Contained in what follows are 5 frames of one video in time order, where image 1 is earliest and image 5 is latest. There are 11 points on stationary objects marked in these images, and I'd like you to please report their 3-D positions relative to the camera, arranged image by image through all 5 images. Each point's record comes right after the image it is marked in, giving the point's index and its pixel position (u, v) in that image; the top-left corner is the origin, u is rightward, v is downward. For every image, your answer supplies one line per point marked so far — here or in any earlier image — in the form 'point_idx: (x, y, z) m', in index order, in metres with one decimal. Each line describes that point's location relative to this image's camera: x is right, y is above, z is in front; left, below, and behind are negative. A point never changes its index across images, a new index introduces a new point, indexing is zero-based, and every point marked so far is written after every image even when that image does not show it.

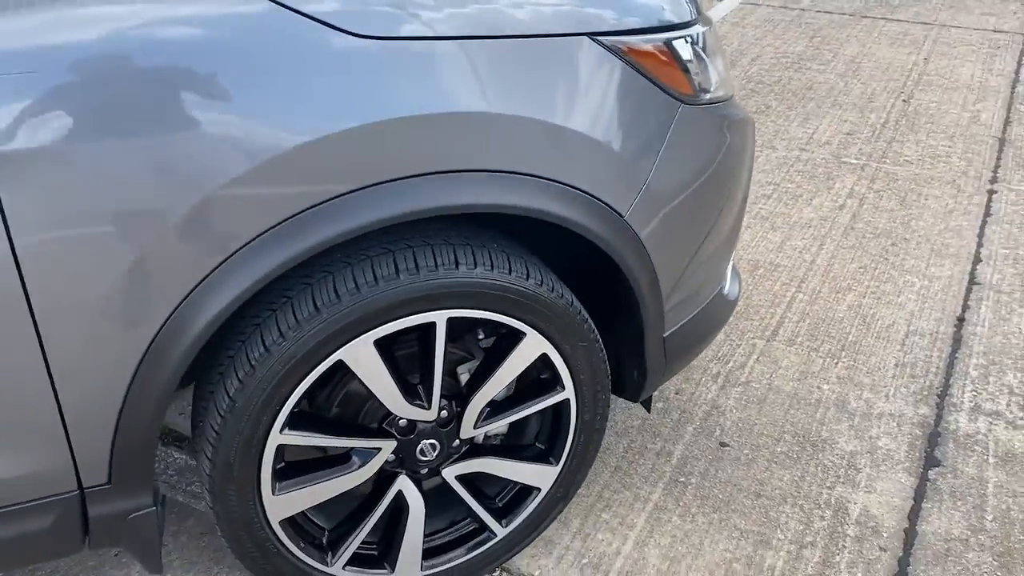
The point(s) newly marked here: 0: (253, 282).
0: (-0.4, 0.0, +1.4) m
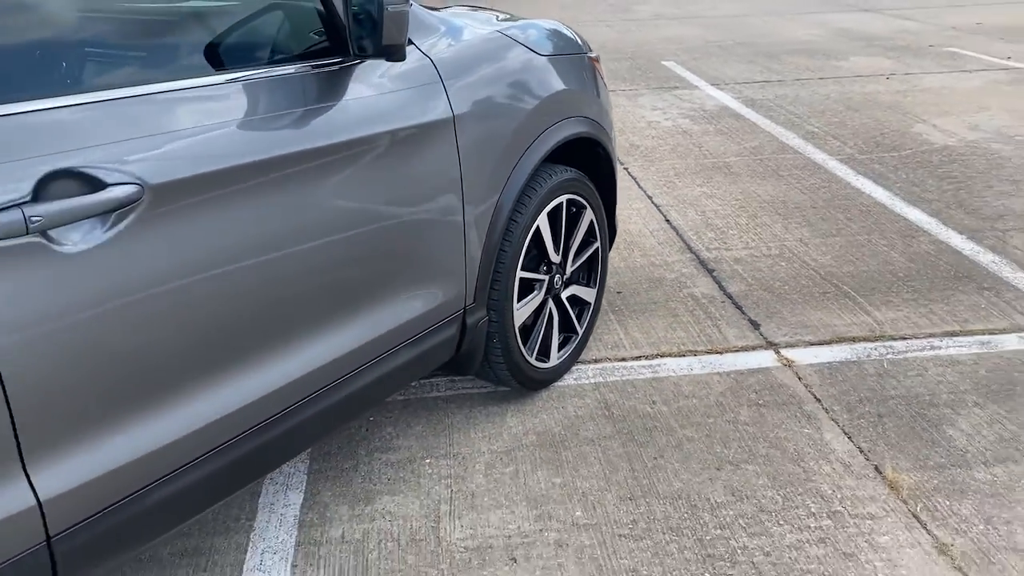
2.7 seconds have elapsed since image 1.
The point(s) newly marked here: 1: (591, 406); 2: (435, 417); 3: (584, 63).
0: (0.0, +0.3, +2.8) m
1: (+0.3, -0.4, +3.2) m
2: (-0.3, -0.4, +3.1) m
3: (+0.3, +0.8, +3.4) m
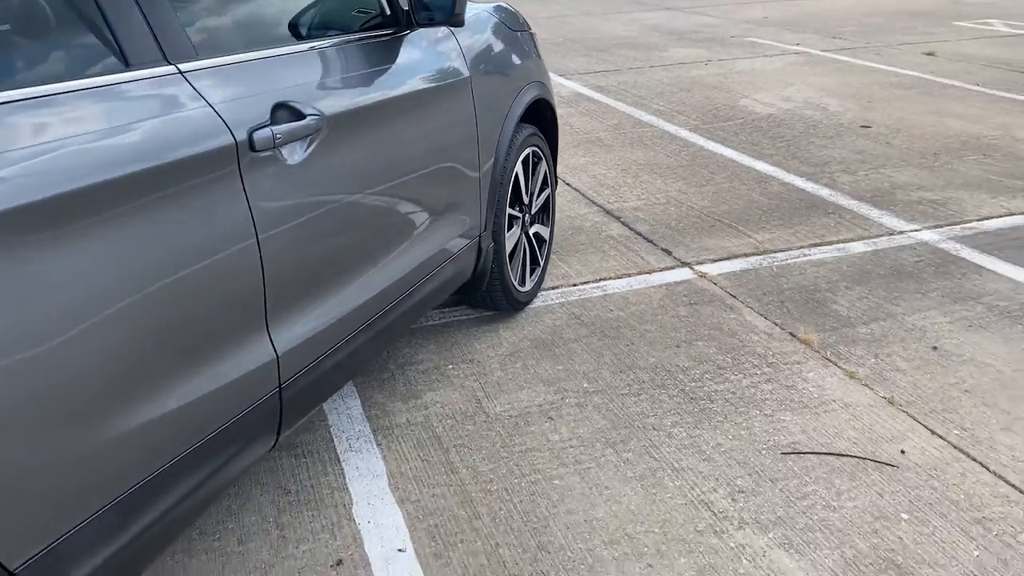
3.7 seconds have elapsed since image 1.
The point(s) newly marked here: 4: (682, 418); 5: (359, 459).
0: (0.0, +0.6, +3.5) m
1: (+0.2, -0.1, +3.9) m
2: (-0.3, -0.2, +3.8) m
3: (+0.1, +1.1, +4.1) m
4: (+0.6, -0.4, +3.1) m
5: (-0.5, -0.6, +3.0) m
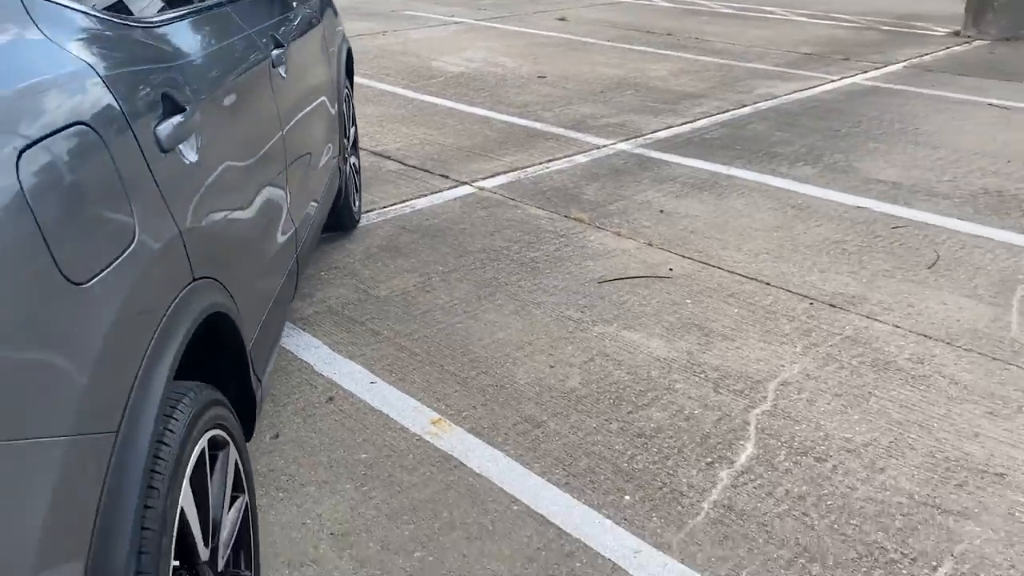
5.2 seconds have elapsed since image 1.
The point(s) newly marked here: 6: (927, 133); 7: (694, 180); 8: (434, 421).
0: (-0.8, +1.0, +4.3) m
1: (-0.6, +0.3, +4.7) m
2: (-1.0, +0.2, +4.4) m
3: (-1.0, +1.5, +4.8) m
4: (0.0, +0.1, +4.2) m
5: (-0.9, -0.2, +3.6) m
6: (+3.0, +1.1, +6.5) m
7: (+1.1, +0.6, +5.5) m
8: (-0.3, -0.4, +3.1) m
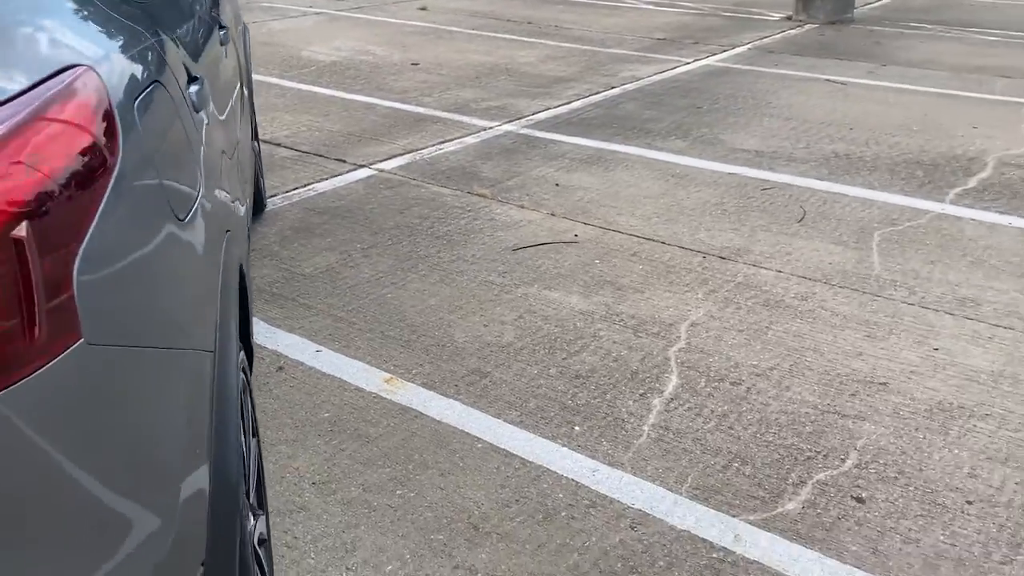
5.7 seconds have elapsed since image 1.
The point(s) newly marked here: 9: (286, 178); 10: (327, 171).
0: (-1.3, +1.1, +4.4) m
1: (-1.1, +0.4, +4.9) m
2: (-1.5, +0.2, +4.5) m
3: (-1.6, +1.6, +4.9) m
4: (-0.4, +0.2, +4.4) m
5: (-1.1, -0.1, +3.7) m
6: (+2.1, +1.4, +7.1) m
7: (+0.4, +0.8, +5.8) m
8: (-0.5, -0.3, +3.3) m
9: (-1.3, +0.6, +5.4) m
10: (-1.1, +0.7, +5.5) m
